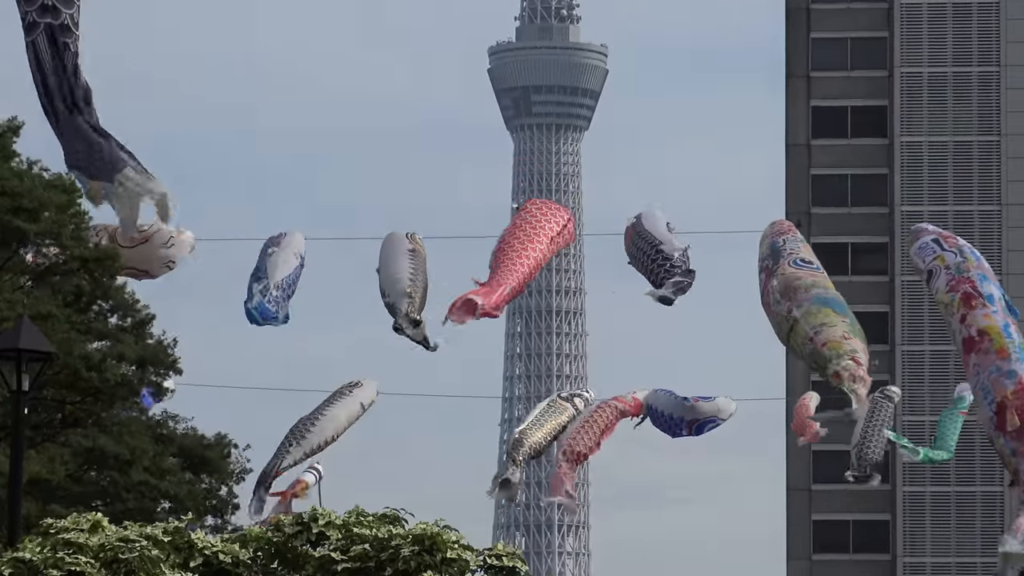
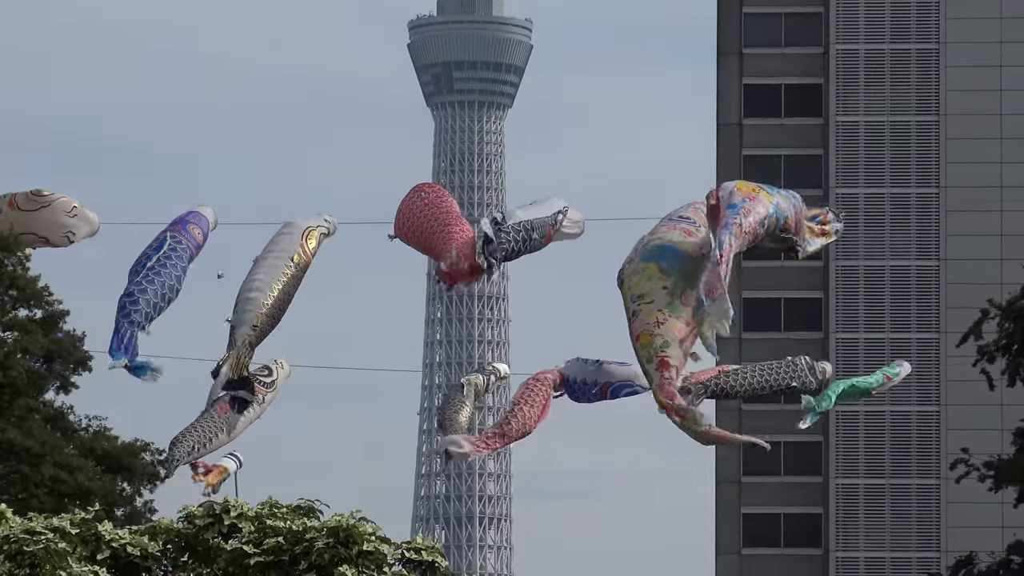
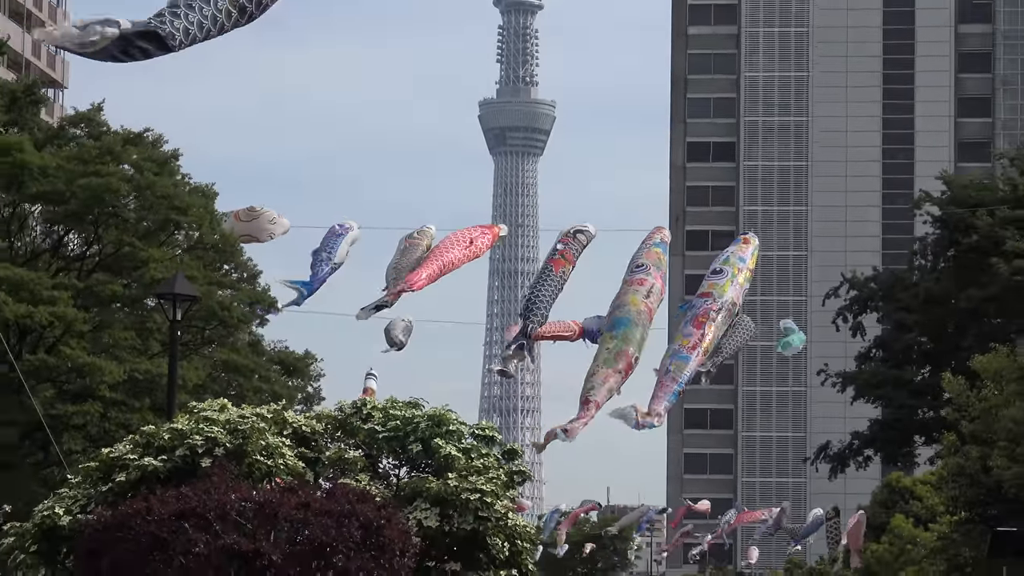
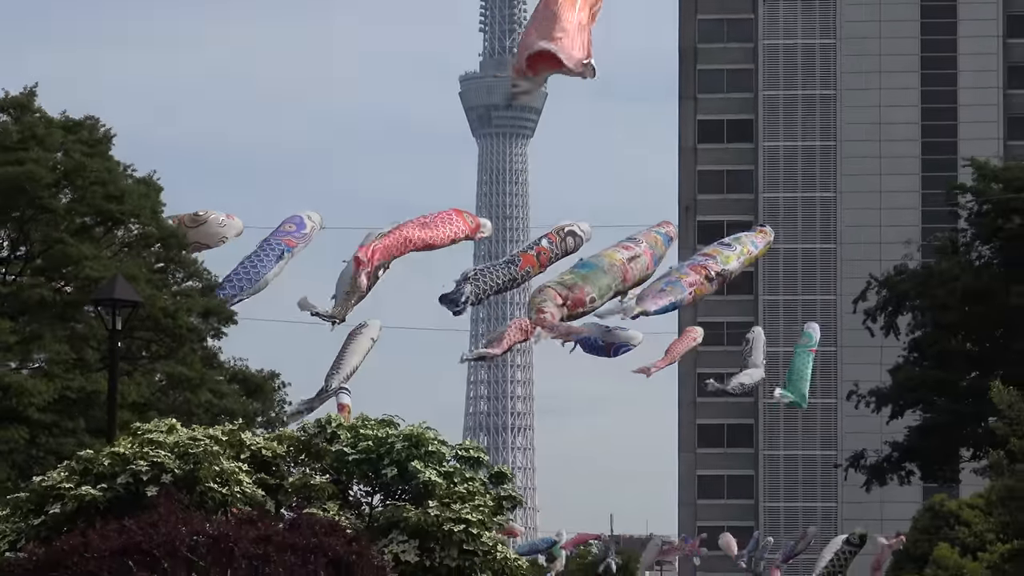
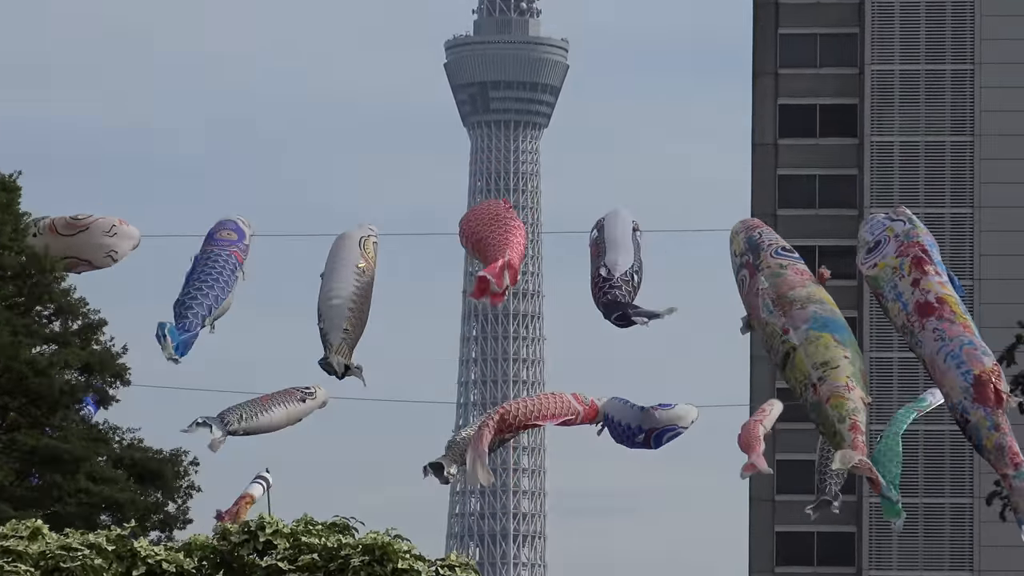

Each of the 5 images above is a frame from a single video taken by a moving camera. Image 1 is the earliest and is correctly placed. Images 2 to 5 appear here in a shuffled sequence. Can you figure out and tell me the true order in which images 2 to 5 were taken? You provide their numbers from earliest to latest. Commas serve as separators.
5, 2, 4, 3
